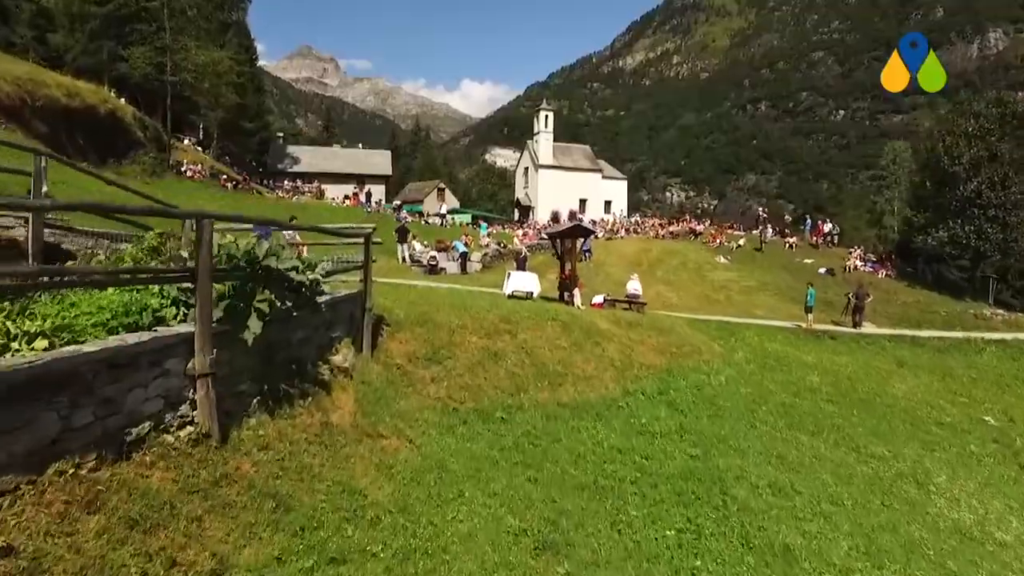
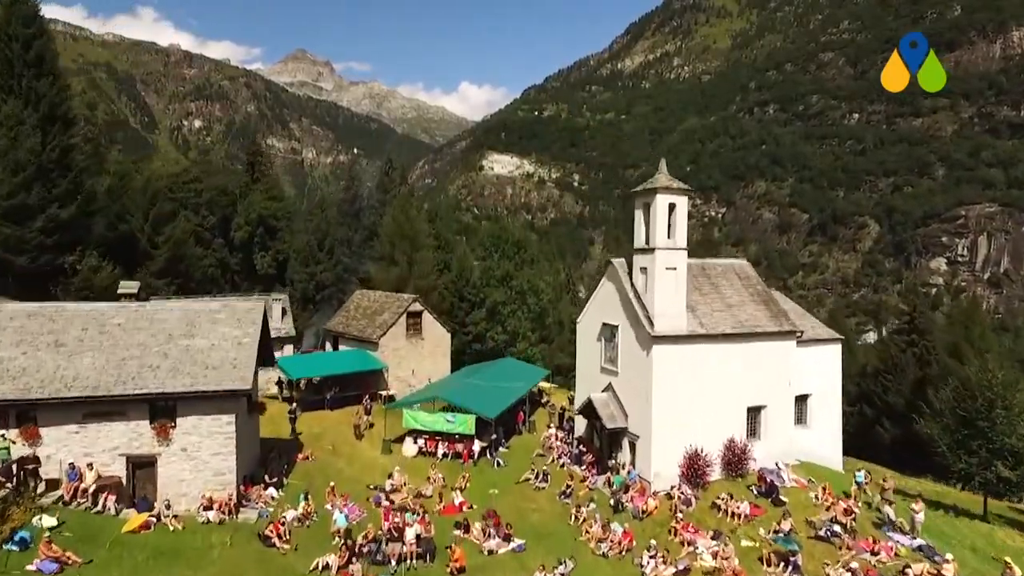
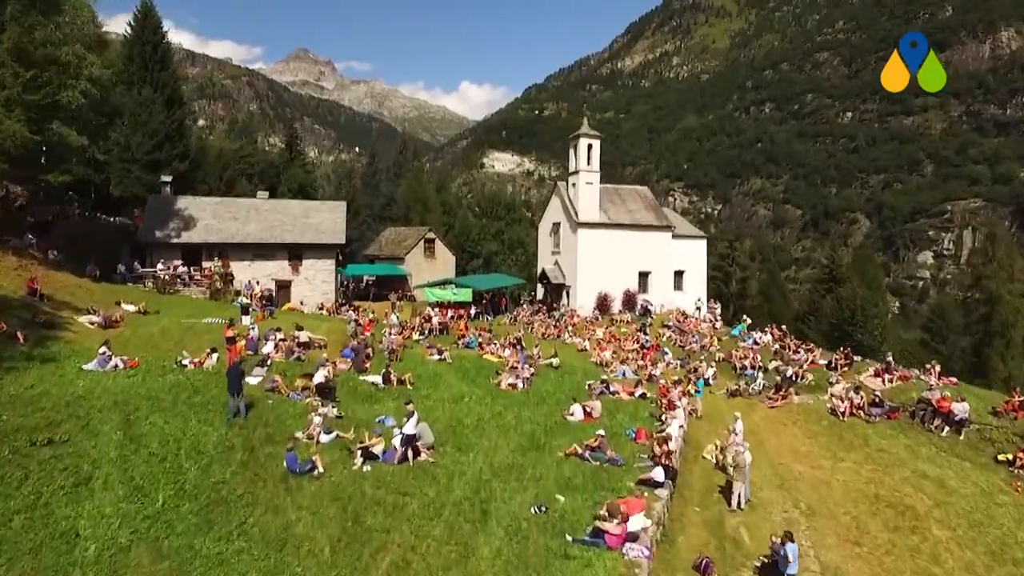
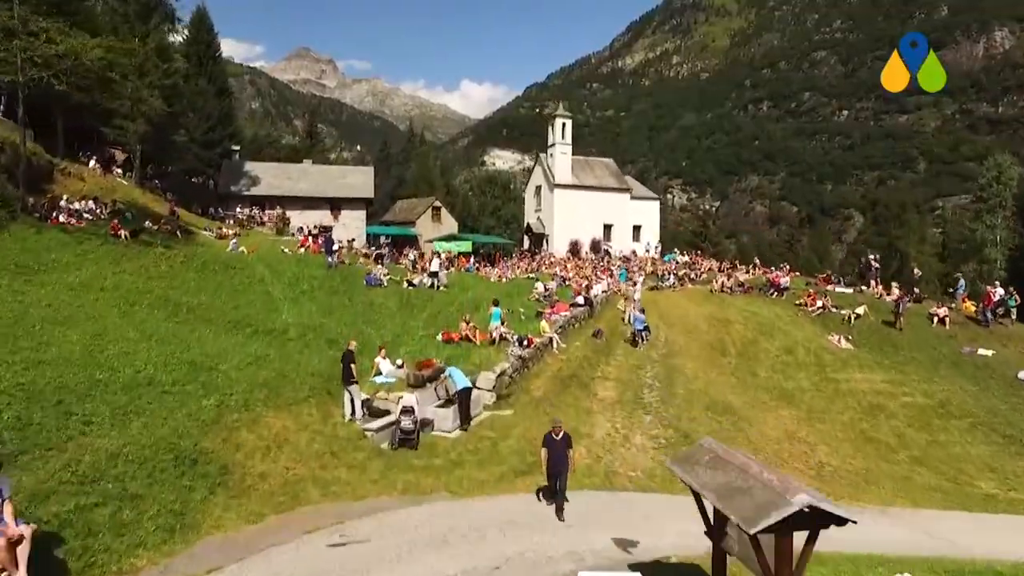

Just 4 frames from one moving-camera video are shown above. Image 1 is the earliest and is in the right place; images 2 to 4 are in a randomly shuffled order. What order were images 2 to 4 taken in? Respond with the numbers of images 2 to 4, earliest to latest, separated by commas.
4, 3, 2
